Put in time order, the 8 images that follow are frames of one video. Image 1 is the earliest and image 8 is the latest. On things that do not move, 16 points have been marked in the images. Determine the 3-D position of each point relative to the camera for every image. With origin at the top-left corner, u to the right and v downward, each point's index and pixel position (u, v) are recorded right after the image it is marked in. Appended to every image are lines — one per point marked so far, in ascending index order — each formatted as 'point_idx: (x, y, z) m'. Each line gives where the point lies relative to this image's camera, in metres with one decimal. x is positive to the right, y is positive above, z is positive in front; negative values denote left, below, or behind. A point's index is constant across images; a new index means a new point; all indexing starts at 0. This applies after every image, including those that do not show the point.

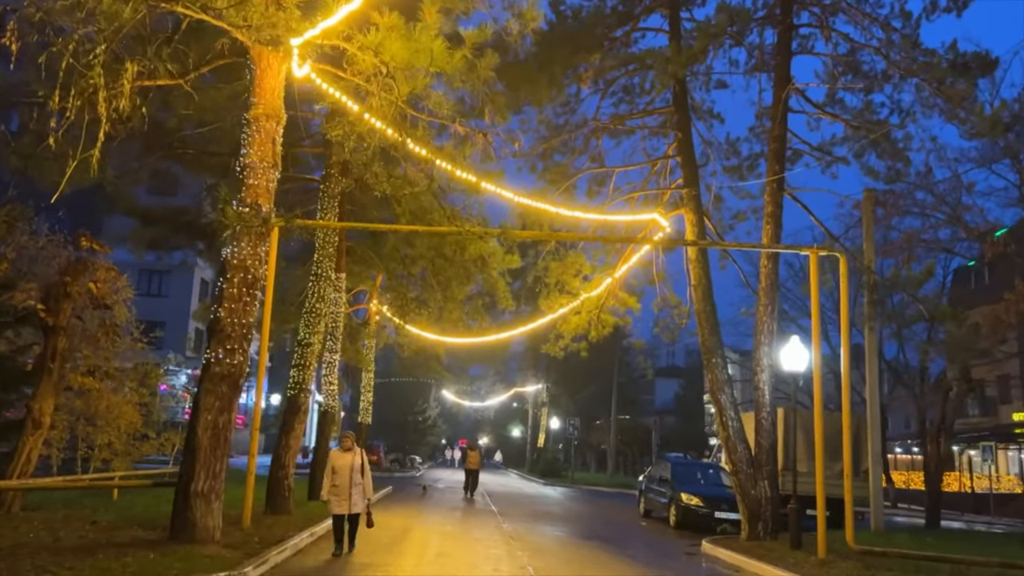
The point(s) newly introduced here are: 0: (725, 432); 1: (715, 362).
0: (+4.0, -2.7, +16.0) m
1: (+3.9, -1.5, +16.5) m
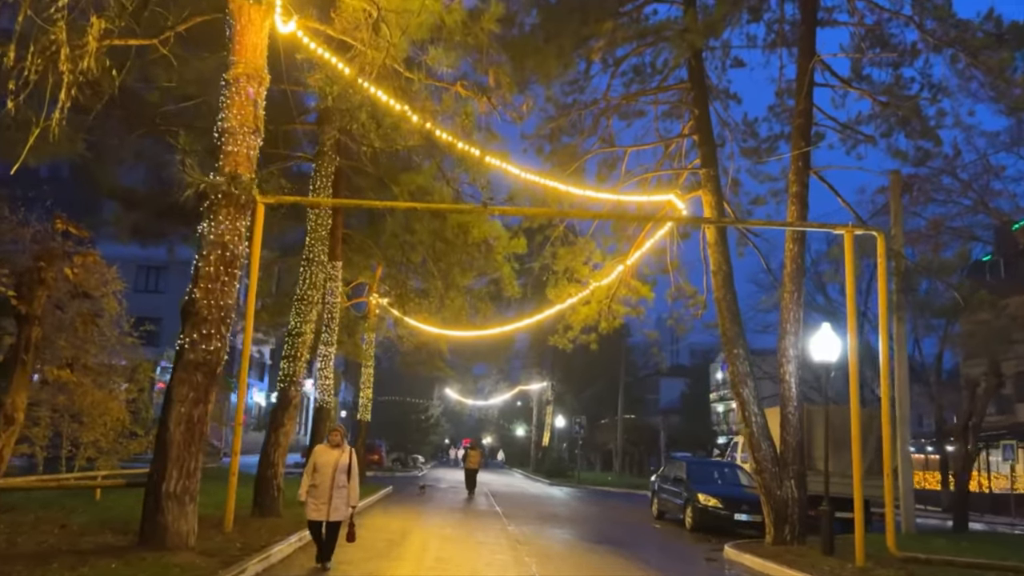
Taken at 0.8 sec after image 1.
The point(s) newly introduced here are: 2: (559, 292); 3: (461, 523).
0: (+4.1, -2.5, +14.8) m
1: (+4.0, -1.2, +15.4) m
2: (+1.1, -0.1, +18.9) m
3: (-1.1, -5.0, +18.2) m
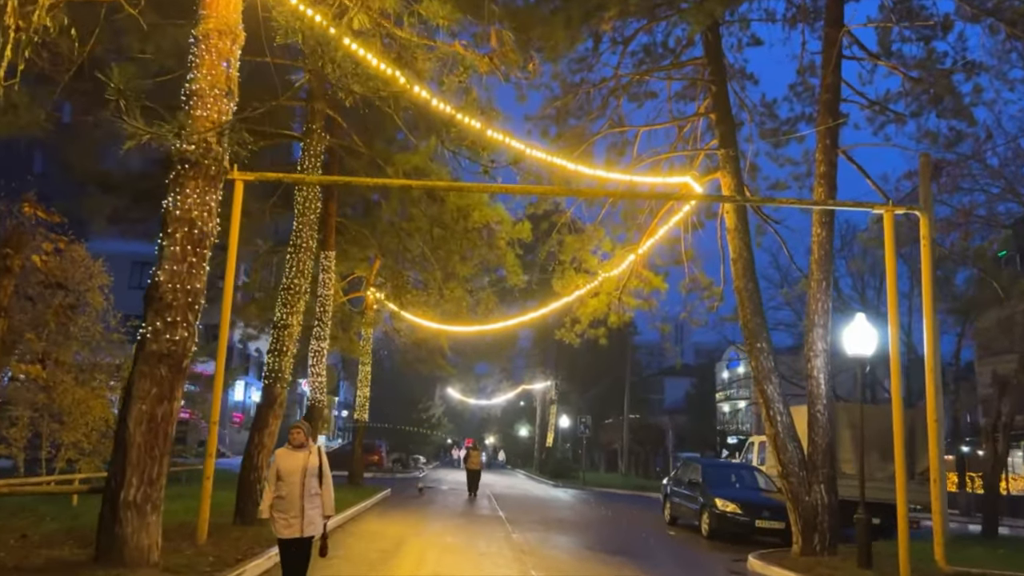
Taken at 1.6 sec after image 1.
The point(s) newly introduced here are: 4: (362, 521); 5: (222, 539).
0: (+4.2, -2.3, +13.7) m
1: (+4.1, -1.0, +14.2) m
2: (+1.1, +0.1, +17.8) m
3: (-1.0, -4.9, +17.0) m
4: (-3.1, -4.8, +17.5) m
5: (-3.9, -3.4, +11.4) m
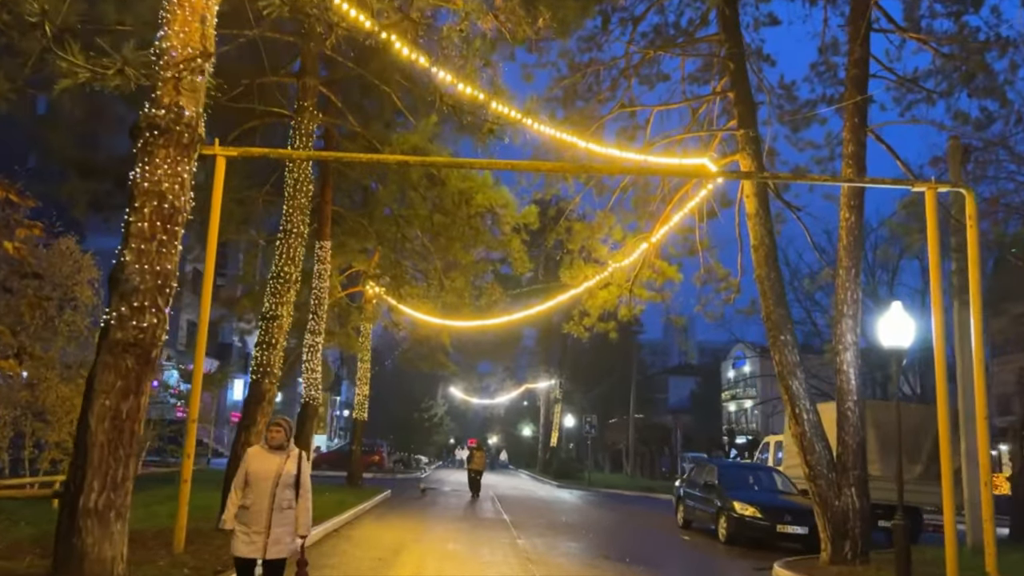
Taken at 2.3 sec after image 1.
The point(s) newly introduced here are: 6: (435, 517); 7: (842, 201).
0: (+4.2, -2.1, +12.7) m
1: (+4.2, -0.8, +13.2) m
2: (+1.2, +0.3, +16.8) m
3: (-0.9, -4.7, +16.1) m
4: (-3.0, -4.6, +16.6) m
5: (-3.8, -3.2, +10.5) m
6: (-1.8, -5.2, +19.5) m
7: (+5.1, +1.3, +13.2) m
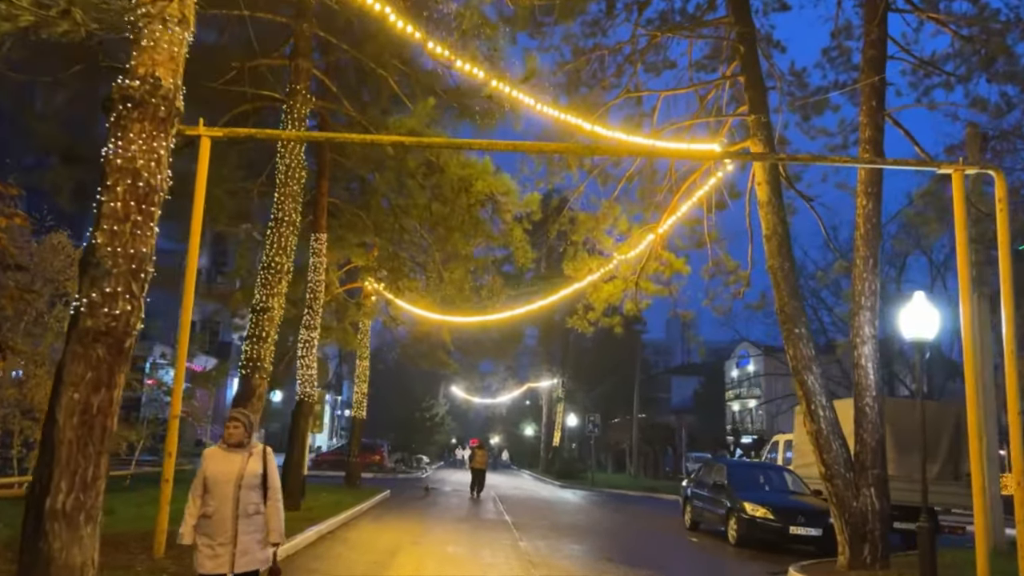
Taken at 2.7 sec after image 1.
0: (+4.3, -2.0, +12.1) m
1: (+4.2, -0.7, +12.6) m
2: (+1.3, +0.4, +16.2) m
3: (-0.9, -4.5, +15.5) m
4: (-3.0, -4.5, +16.0) m
5: (-3.8, -3.1, +9.9) m
6: (-1.7, -5.1, +18.9) m
7: (+5.2, +1.5, +12.6) m
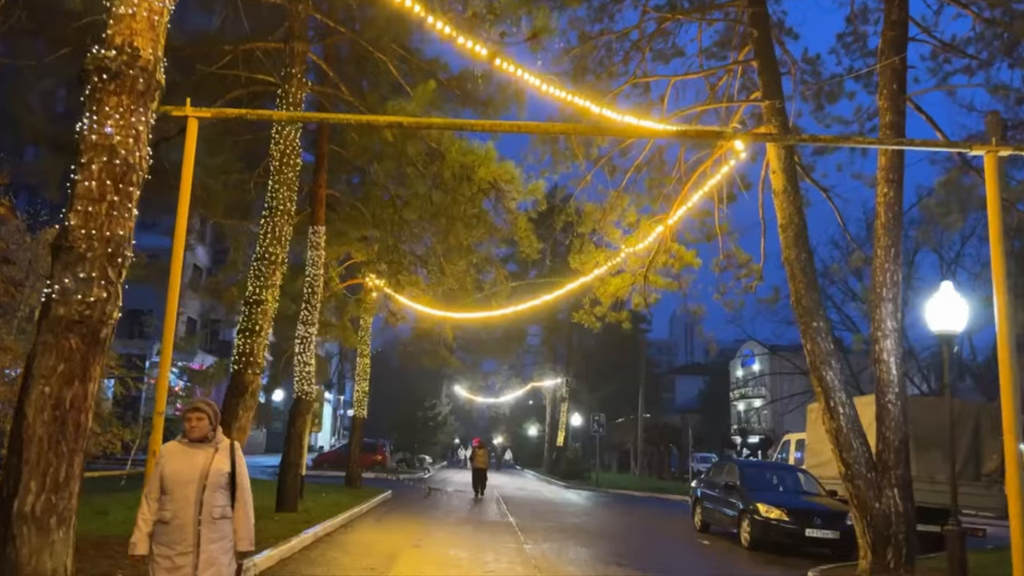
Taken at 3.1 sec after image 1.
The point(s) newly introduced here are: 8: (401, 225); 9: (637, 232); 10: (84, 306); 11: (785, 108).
0: (+4.3, -1.8, +11.5) m
1: (+4.3, -0.6, +12.0) m
2: (+1.3, +0.5, +15.7) m
3: (-0.8, -4.4, +15.0) m
4: (-2.9, -4.4, +15.5) m
5: (-3.8, -3.0, +9.4) m
6: (-1.6, -5.0, +18.4) m
7: (+5.2, +1.6, +12.1) m
8: (-2.2, +1.3, +16.8) m
9: (+2.3, +1.0, +15.4) m
10: (-3.4, -0.1, +6.8) m
11: (+4.4, +2.9, +13.9) m
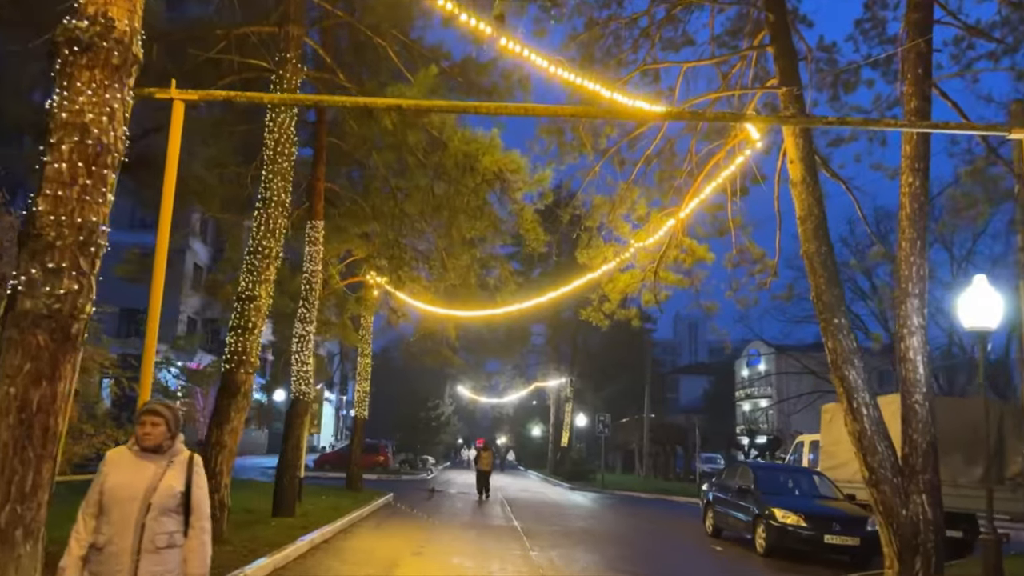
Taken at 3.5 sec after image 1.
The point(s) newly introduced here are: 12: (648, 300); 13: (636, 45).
0: (+4.4, -1.8, +10.9) m
1: (+4.4, -0.5, +11.5) m
2: (+1.4, +0.6, +15.1) m
3: (-0.7, -4.4, +14.4) m
4: (-2.8, -4.3, +14.9) m
5: (-3.7, -2.9, +8.8) m
6: (-1.5, -4.9, +17.8) m
7: (+5.3, +1.7, +11.5) m
8: (-2.1, +1.3, +16.2) m
9: (+2.4, +1.1, +14.8) m
10: (-3.3, -0.1, +6.2) m
11: (+4.5, +3.0, +13.3) m
12: (+2.5, -0.2, +15.4) m
13: (+2.3, +4.6, +16.2) m
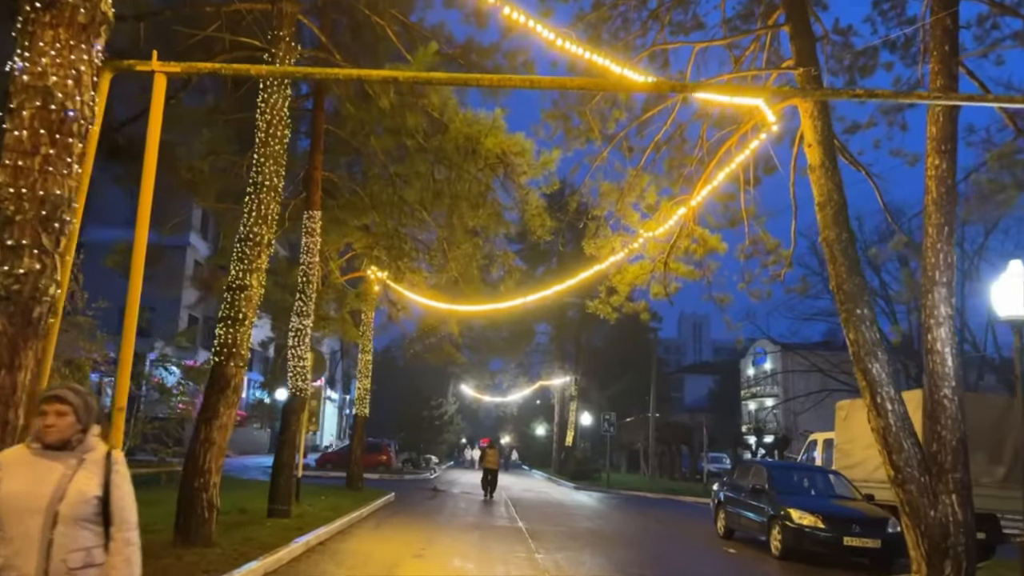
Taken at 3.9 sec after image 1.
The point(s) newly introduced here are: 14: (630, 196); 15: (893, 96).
0: (+4.5, -1.6, +10.3) m
1: (+4.4, -0.4, +10.9) m
2: (+1.5, +0.8, +14.5) m
3: (-0.6, -4.2, +13.8) m
4: (-2.7, -4.2, +14.3) m
5: (-3.6, -2.8, +8.3) m
6: (-1.4, -4.8, +17.2) m
7: (+5.4, +1.8, +10.9) m
8: (-2.0, +1.5, +15.6) m
9: (+2.4, +1.2, +14.2) m
10: (-3.3, +0.1, +5.6) m
11: (+4.6, +3.1, +12.7) m
12: (+2.5, 0.0, +14.8) m
13: (+2.4, +4.8, +15.6) m
14: (+2.0, +1.5, +14.2) m
15: (+4.2, +1.8, +8.6) m
